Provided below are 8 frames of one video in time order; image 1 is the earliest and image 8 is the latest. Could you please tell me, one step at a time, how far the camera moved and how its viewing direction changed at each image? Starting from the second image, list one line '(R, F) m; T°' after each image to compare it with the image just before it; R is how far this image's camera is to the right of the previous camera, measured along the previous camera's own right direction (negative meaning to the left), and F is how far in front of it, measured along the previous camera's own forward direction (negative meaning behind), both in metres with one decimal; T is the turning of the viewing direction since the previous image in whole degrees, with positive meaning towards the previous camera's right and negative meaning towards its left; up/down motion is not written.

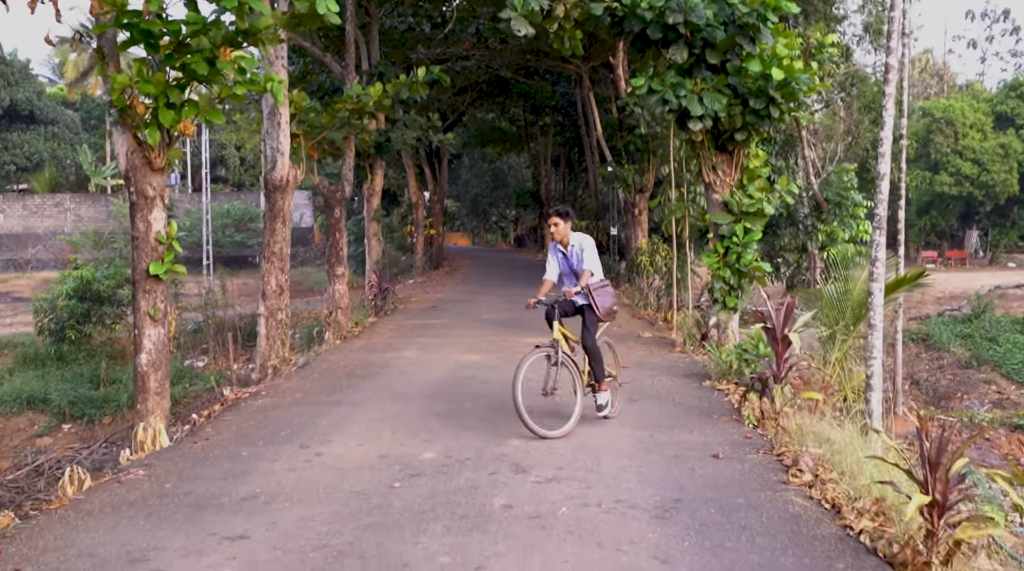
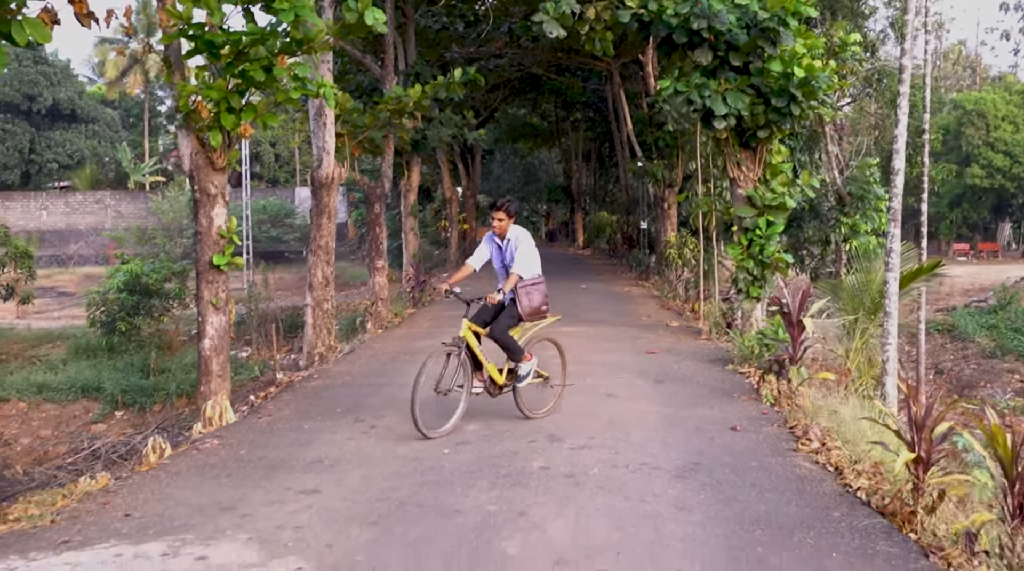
(0.0, -0.6) m; -2°
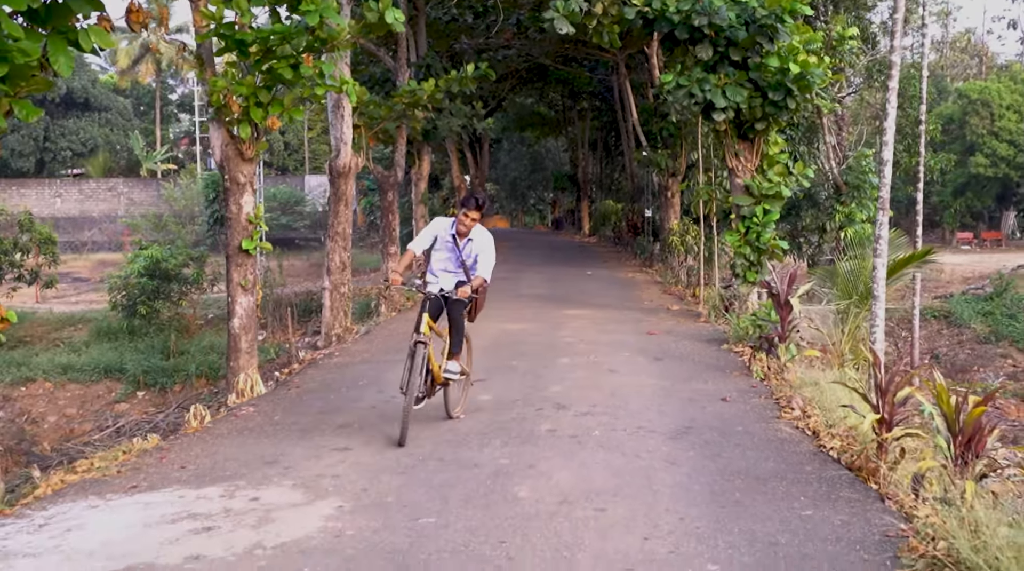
(0.0, -0.6) m; 0°
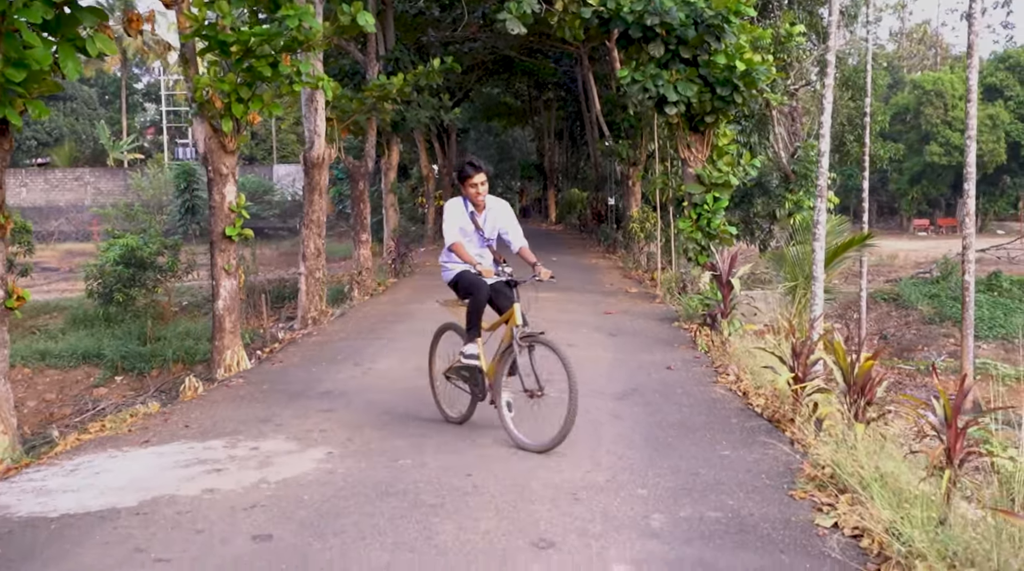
(0.0, -0.7) m; +2°
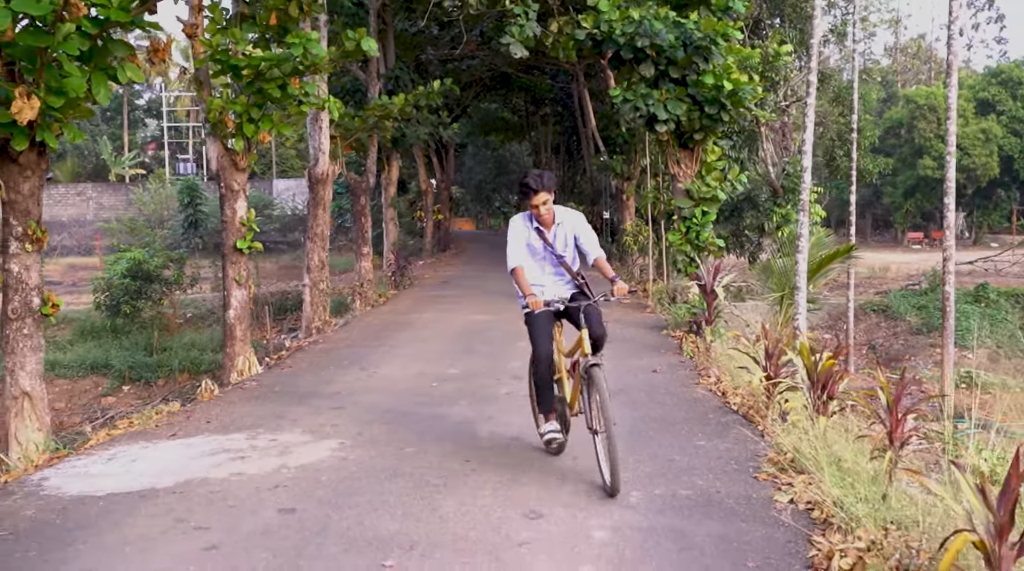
(0.0, -0.5) m; 0°
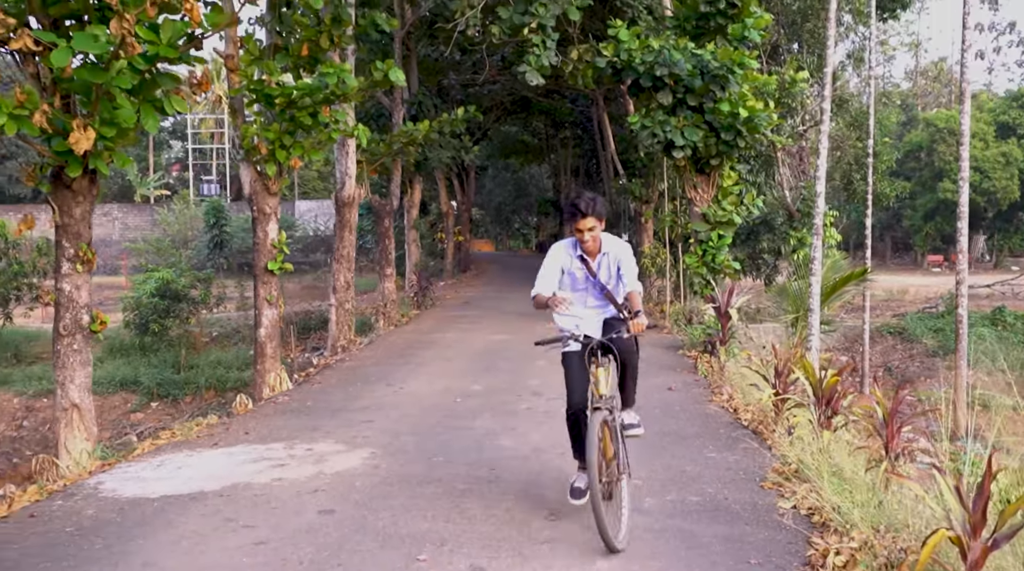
(0.0, -0.4) m; -1°
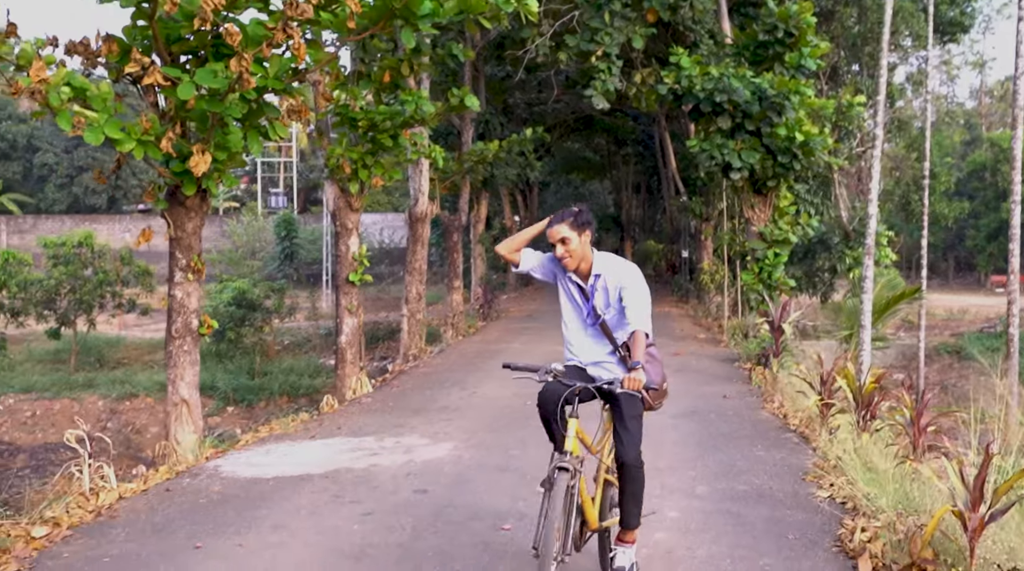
(-0.1, -0.7) m; -3°
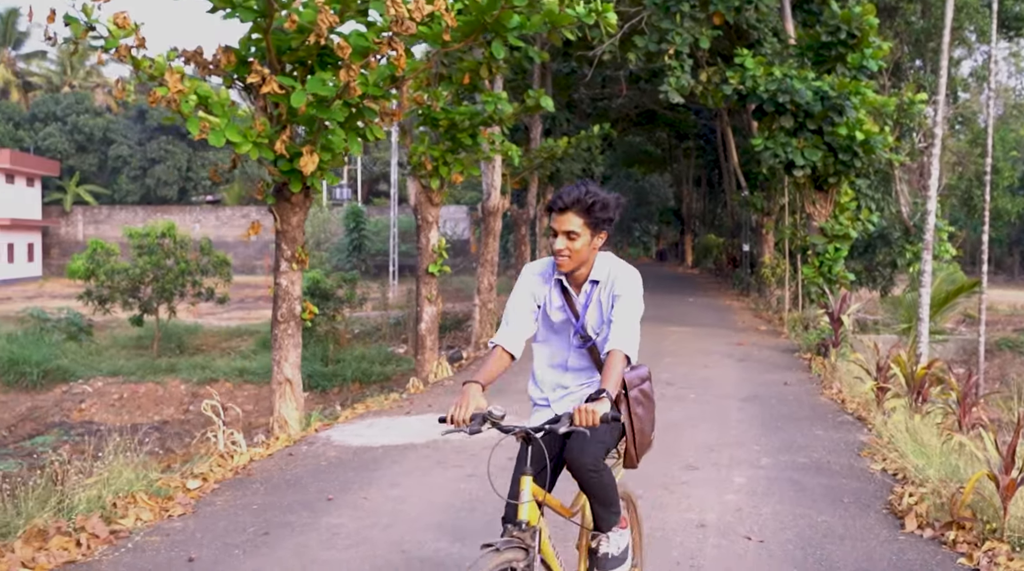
(-0.2, -0.7) m; -3°
